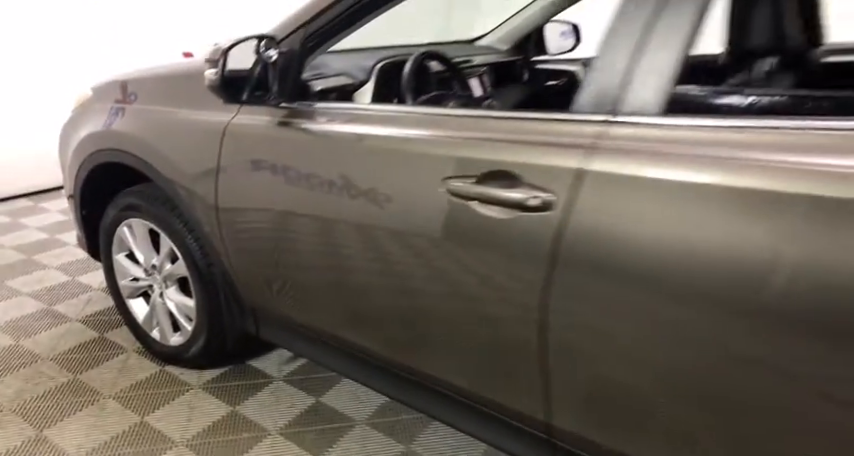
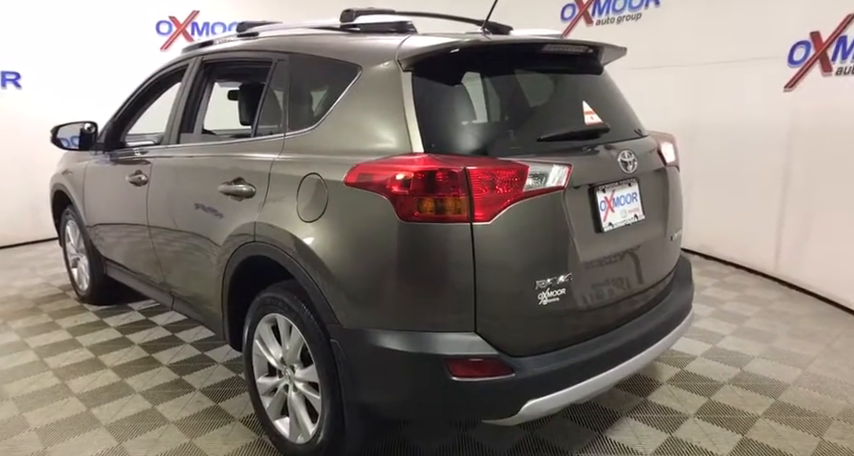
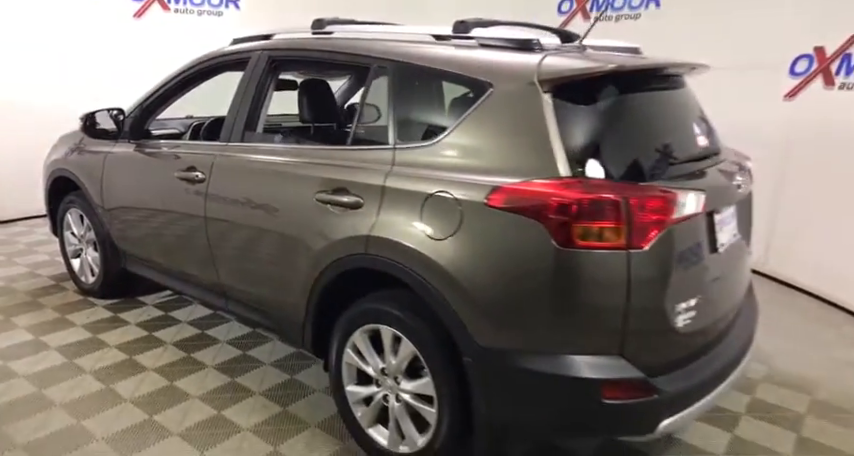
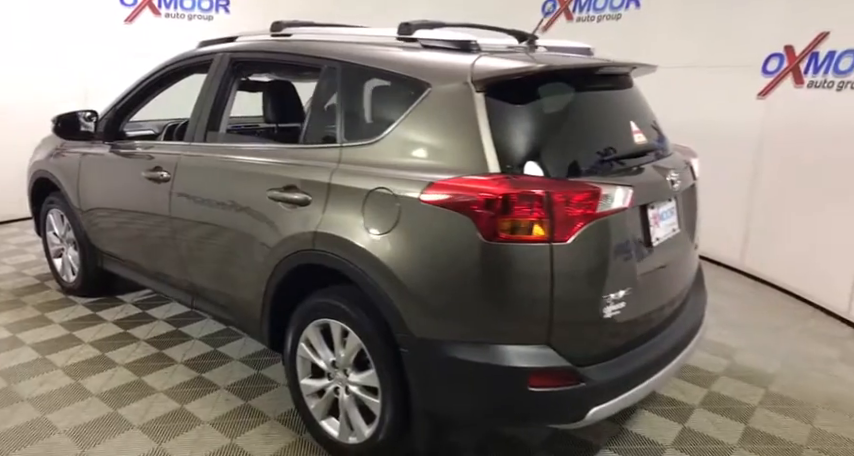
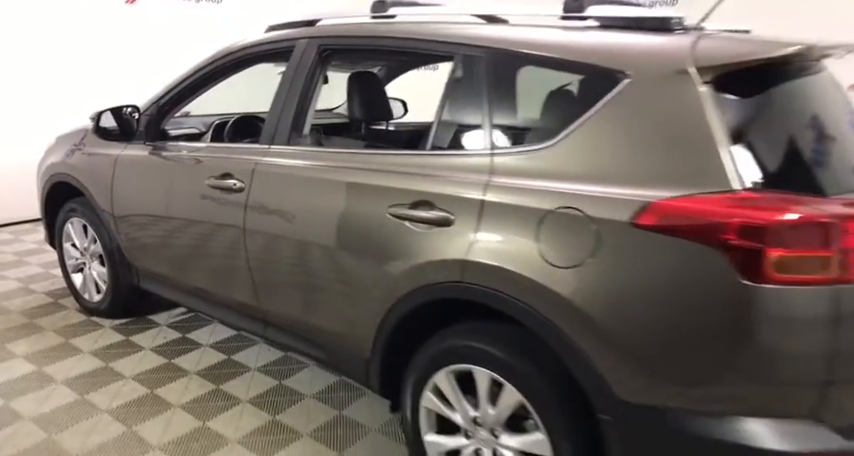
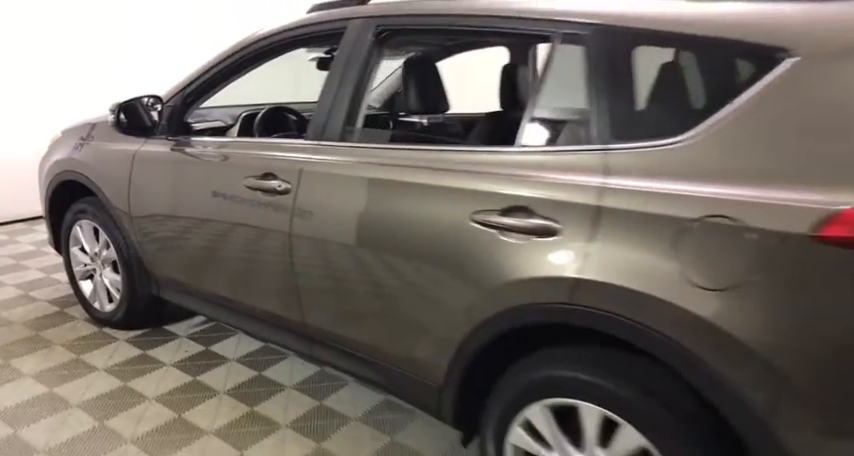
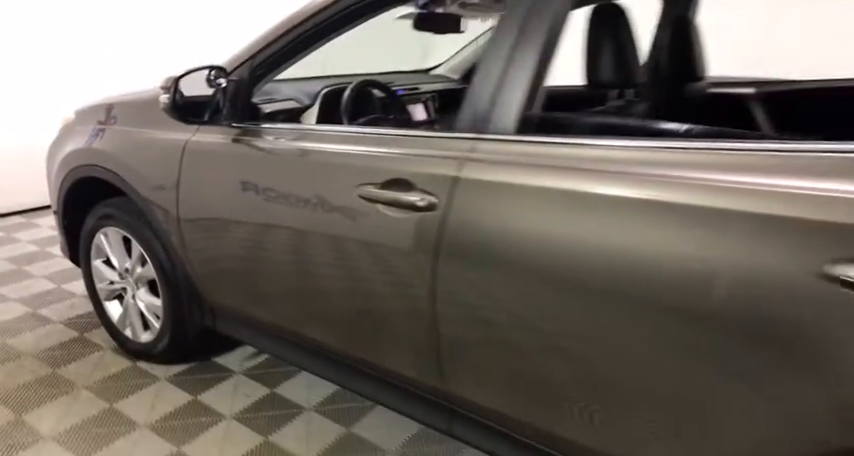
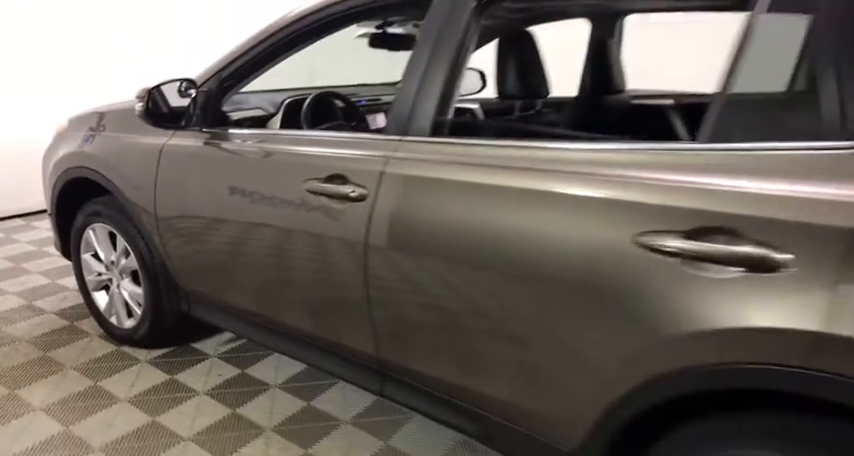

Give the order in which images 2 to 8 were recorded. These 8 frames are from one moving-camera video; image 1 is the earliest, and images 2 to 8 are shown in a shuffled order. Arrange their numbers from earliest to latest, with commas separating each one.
7, 8, 6, 5, 3, 4, 2
